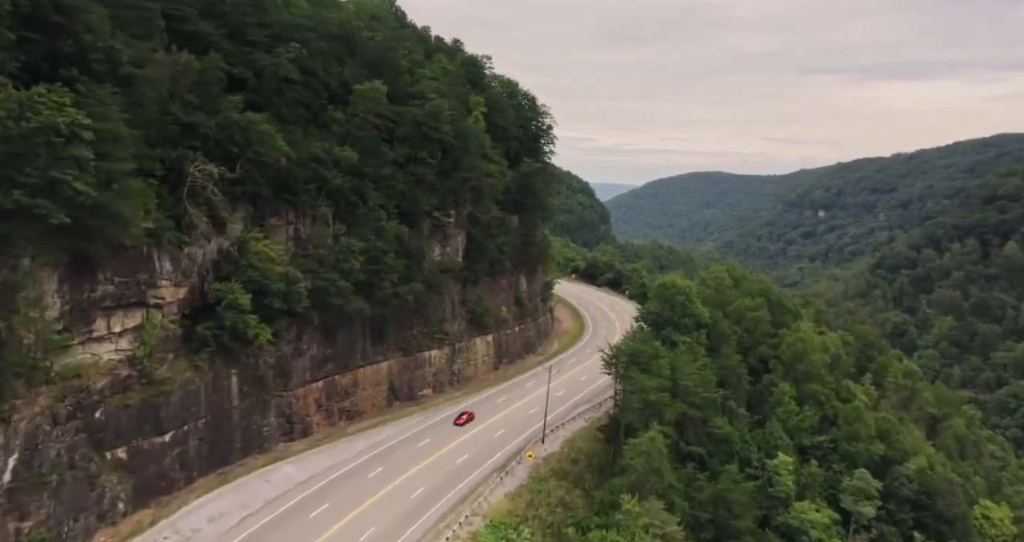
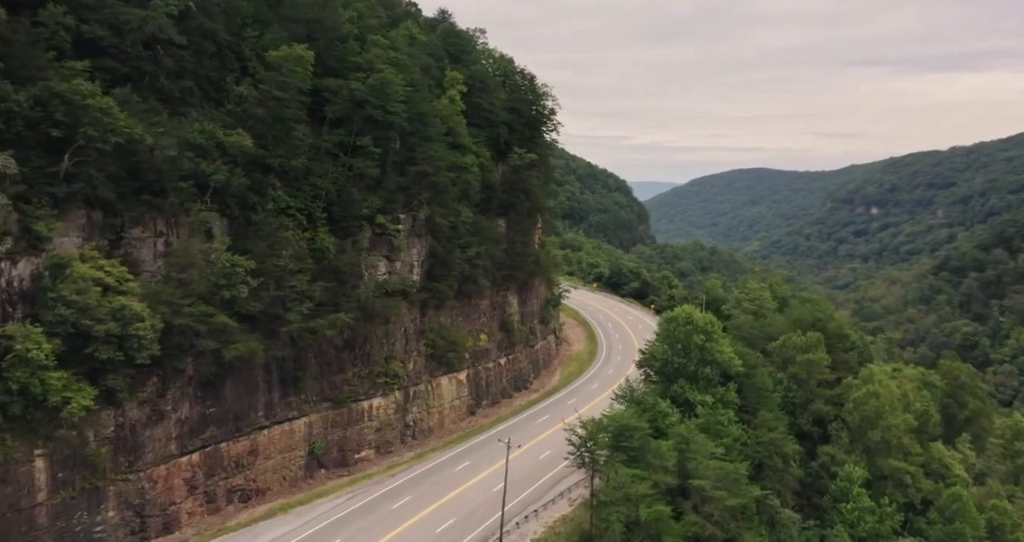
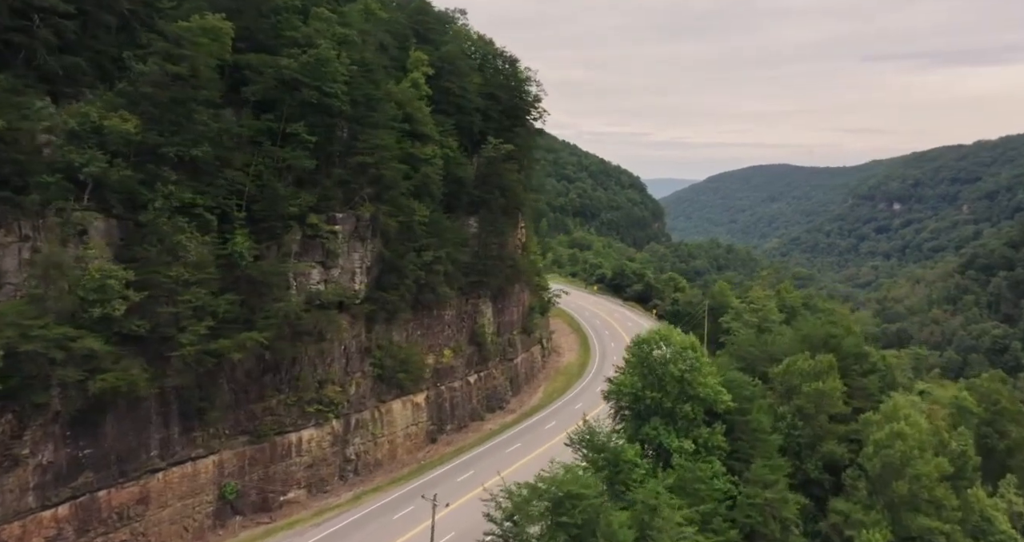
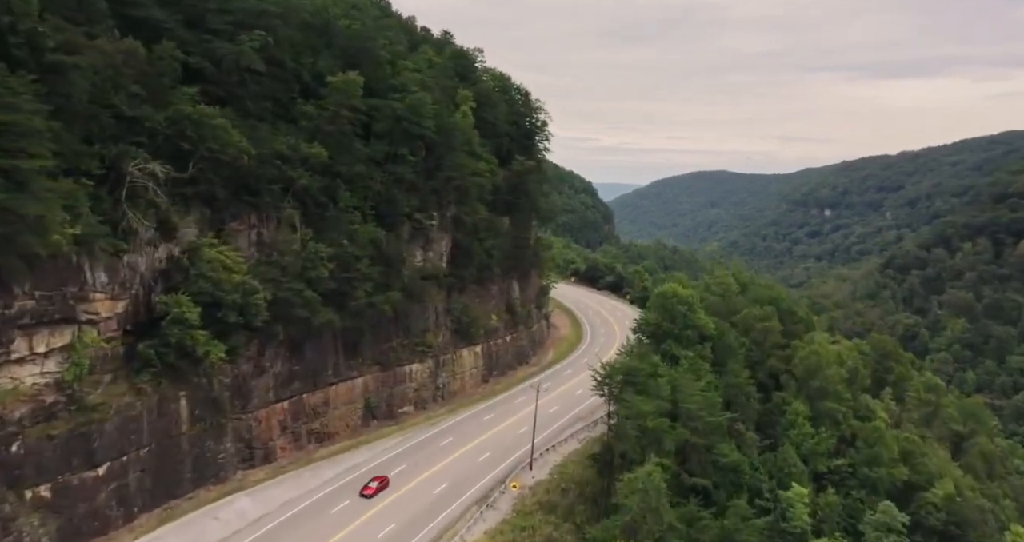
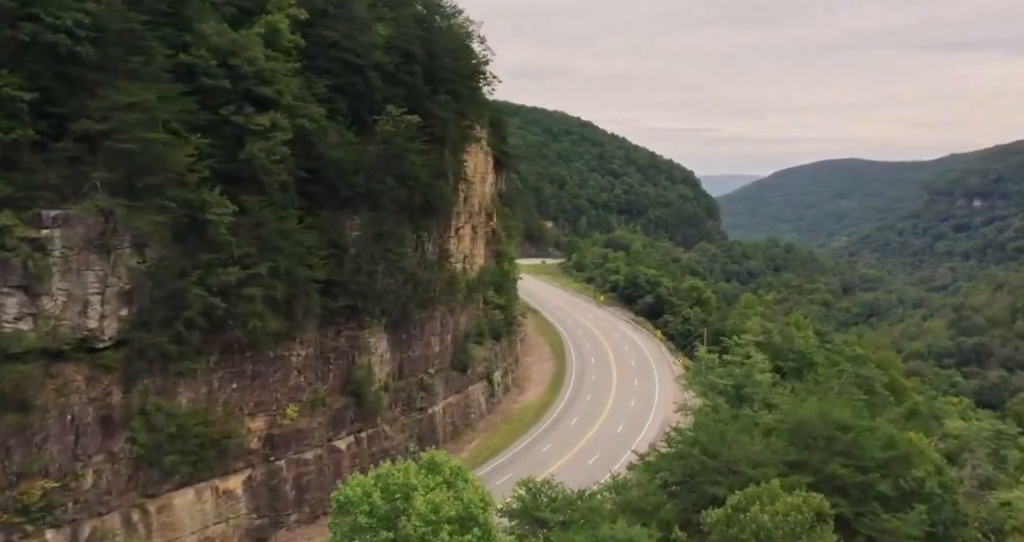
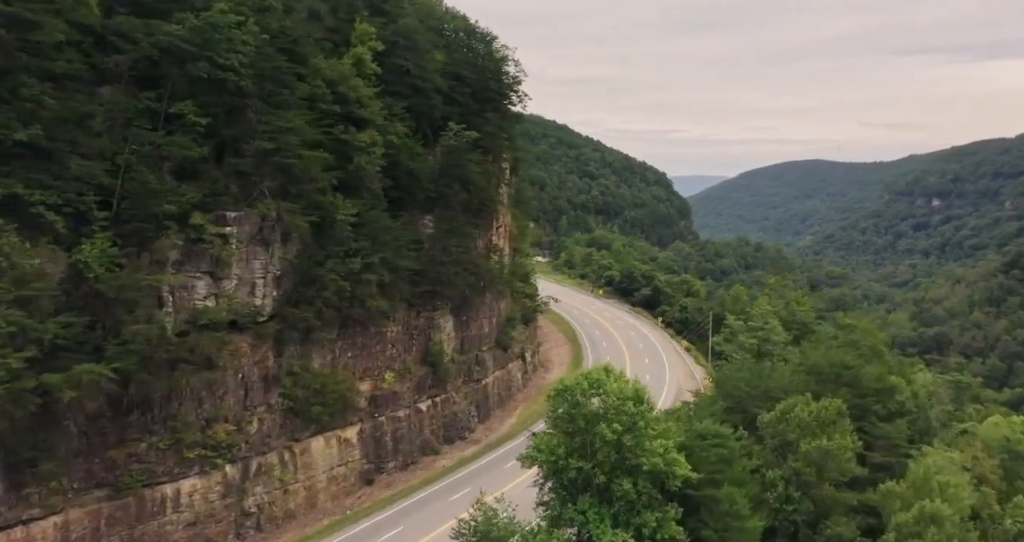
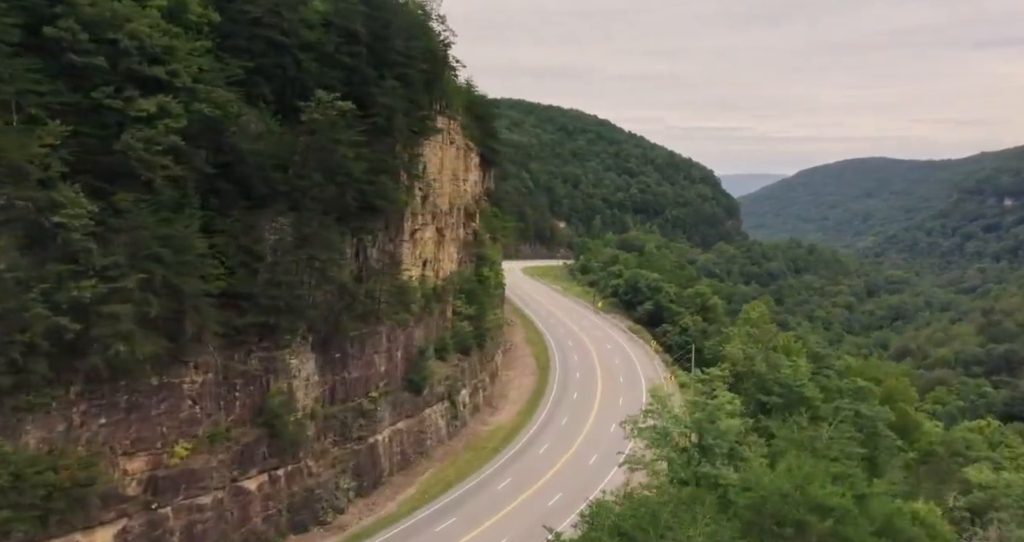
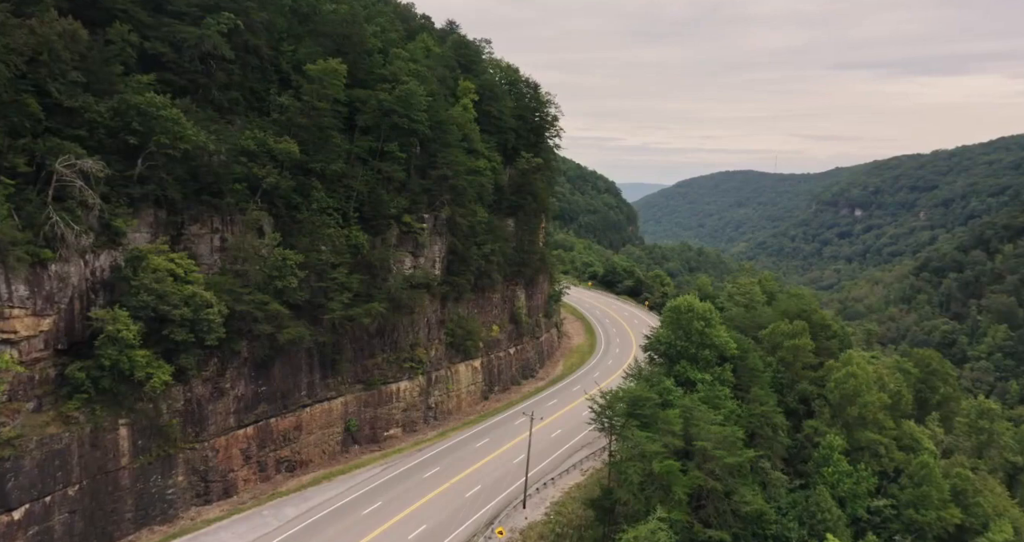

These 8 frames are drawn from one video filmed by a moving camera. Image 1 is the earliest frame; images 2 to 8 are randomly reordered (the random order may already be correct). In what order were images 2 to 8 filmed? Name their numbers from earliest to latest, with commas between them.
4, 8, 2, 3, 6, 5, 7
